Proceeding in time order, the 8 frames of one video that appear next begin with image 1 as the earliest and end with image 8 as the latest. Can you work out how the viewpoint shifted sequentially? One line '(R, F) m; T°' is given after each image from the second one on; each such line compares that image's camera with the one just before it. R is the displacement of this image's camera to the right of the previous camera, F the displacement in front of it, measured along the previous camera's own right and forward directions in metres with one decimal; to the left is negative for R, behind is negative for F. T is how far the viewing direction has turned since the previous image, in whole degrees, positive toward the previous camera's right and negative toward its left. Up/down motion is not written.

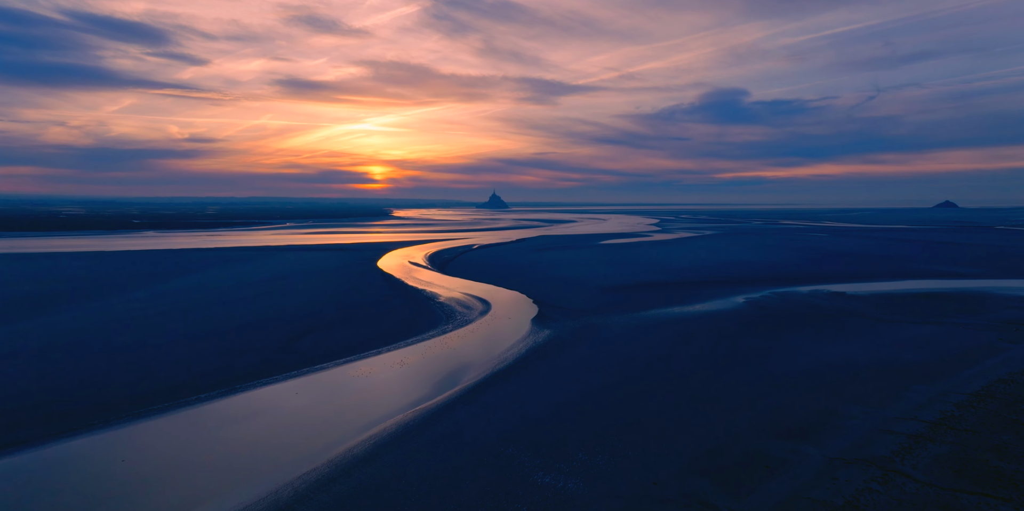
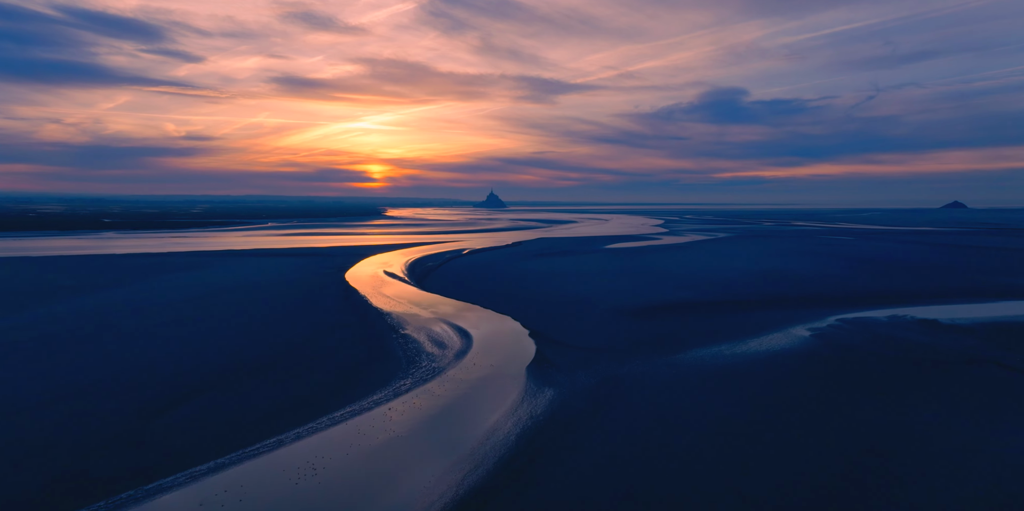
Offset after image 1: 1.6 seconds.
(+0.2, +4.6) m; 0°
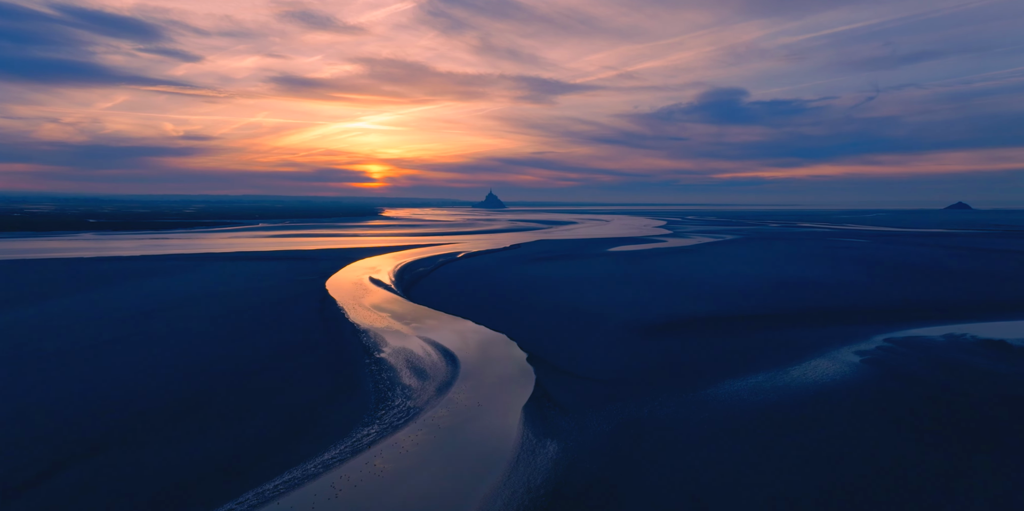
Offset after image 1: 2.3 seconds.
(+0.1, +2.2) m; 0°
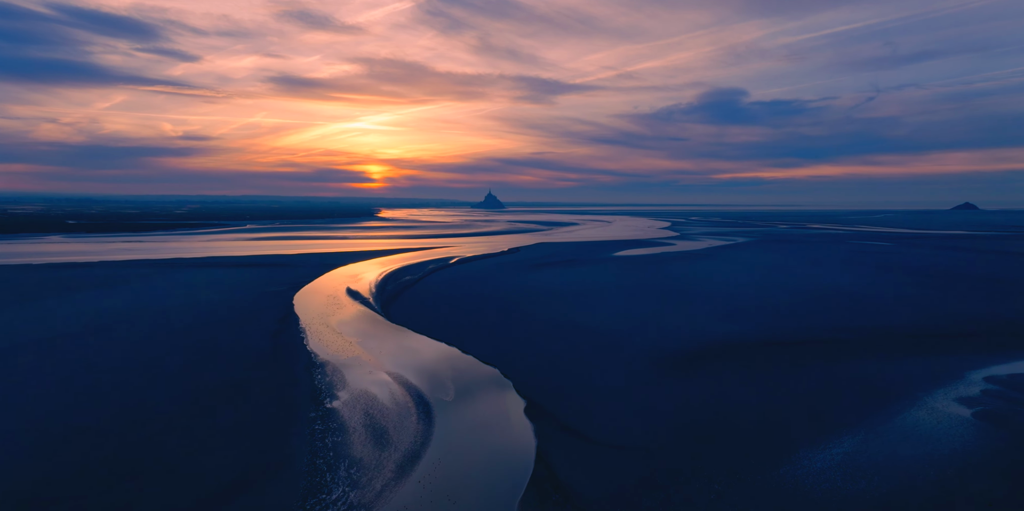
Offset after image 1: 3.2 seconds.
(+0.1, +2.9) m; 0°
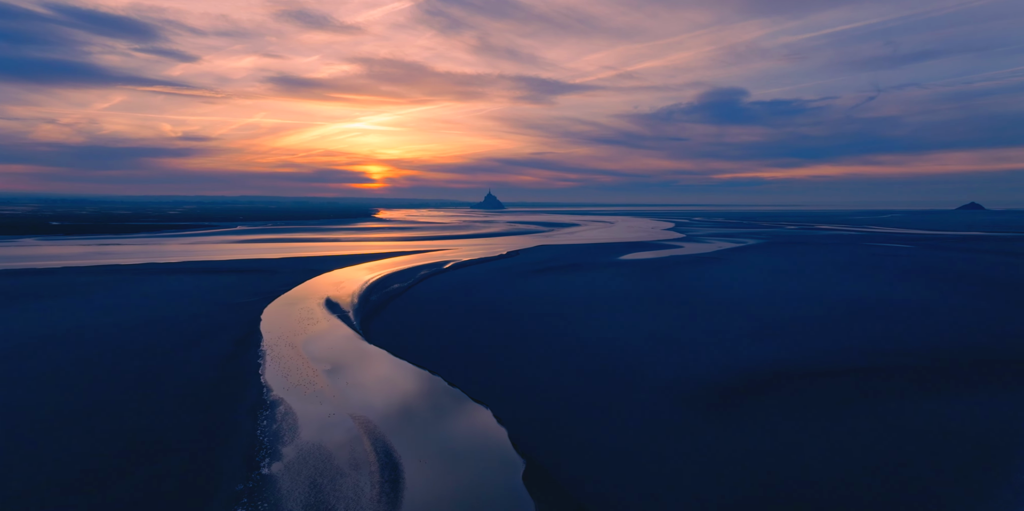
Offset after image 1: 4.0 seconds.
(+0.1, +2.2) m; 0°
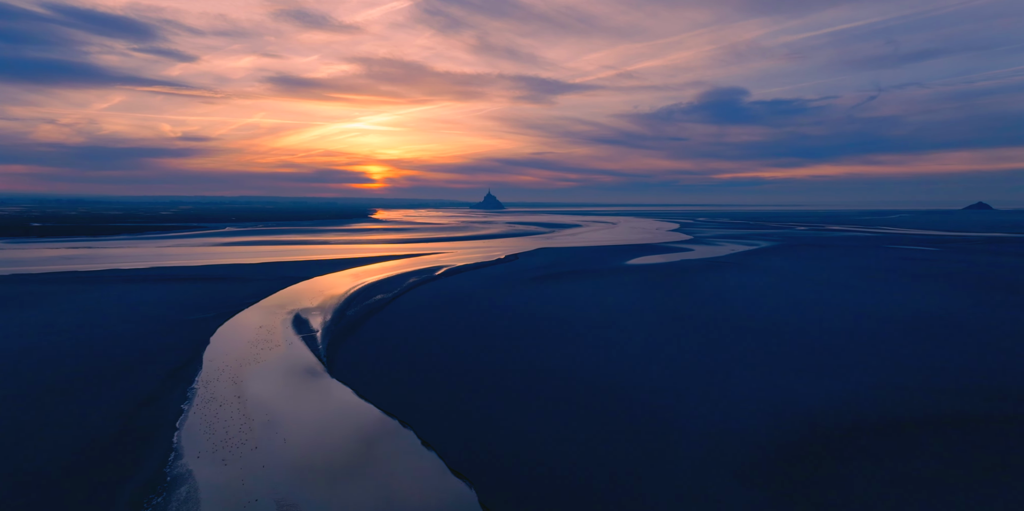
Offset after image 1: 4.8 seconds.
(+0.1, +2.5) m; 0°
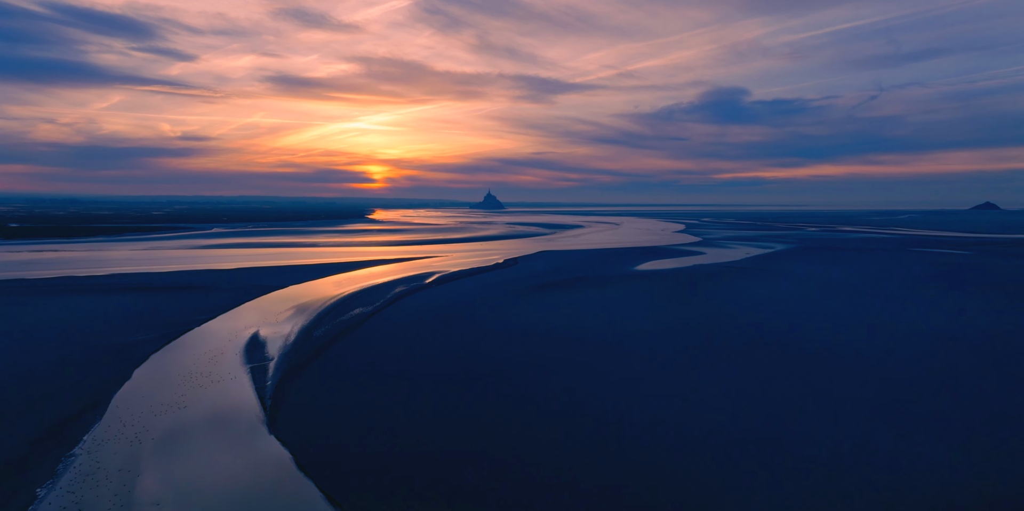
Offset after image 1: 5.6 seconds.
(+0.1, +2.6) m; 0°
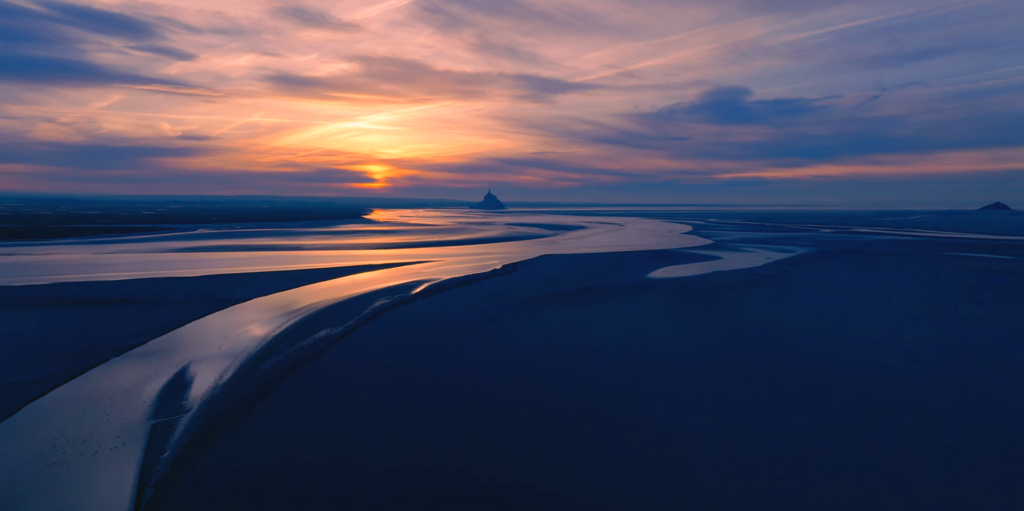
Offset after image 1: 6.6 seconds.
(0.0, +3.0) m; 0°
